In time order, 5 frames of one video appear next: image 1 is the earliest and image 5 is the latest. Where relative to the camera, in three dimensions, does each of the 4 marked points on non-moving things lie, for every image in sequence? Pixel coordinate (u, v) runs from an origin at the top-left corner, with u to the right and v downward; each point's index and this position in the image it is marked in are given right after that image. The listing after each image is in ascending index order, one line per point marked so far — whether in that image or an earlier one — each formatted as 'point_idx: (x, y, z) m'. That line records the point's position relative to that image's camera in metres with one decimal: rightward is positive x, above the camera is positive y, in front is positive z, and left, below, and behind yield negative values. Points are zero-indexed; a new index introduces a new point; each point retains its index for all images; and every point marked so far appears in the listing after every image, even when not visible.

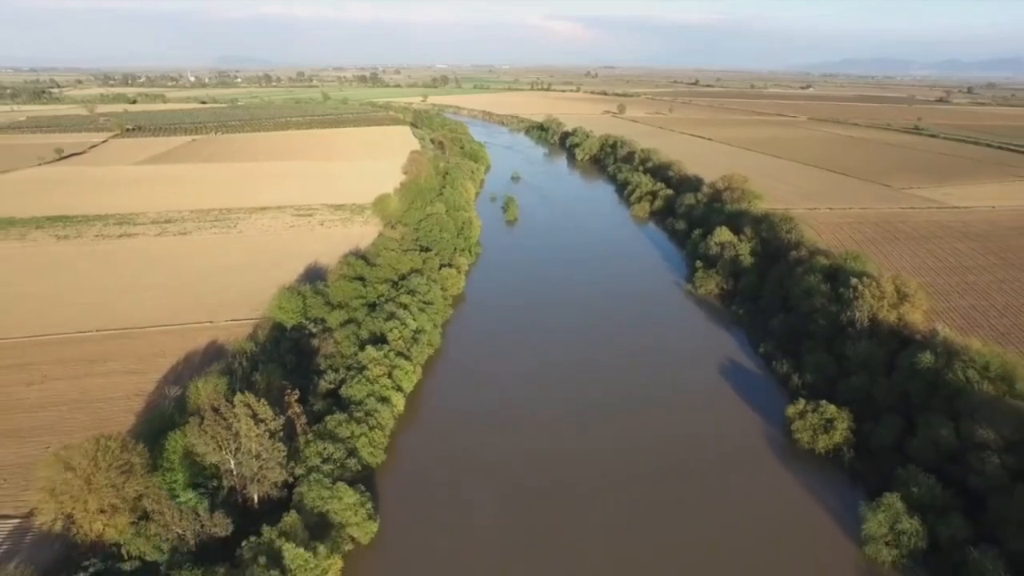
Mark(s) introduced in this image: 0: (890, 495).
0: (+8.1, -4.5, +13.6) m
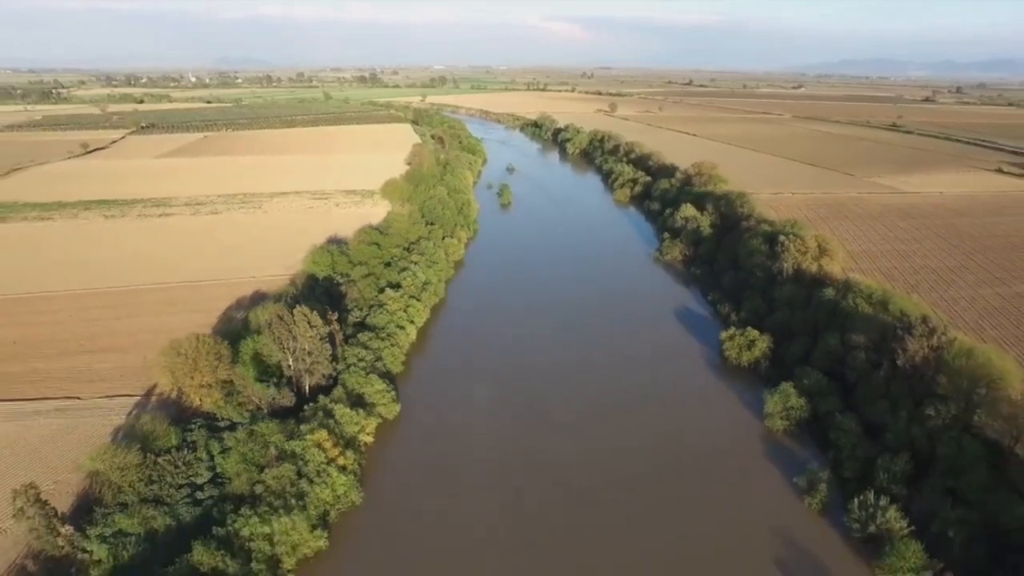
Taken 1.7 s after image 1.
0: (+7.8, -2.8, +18.2) m
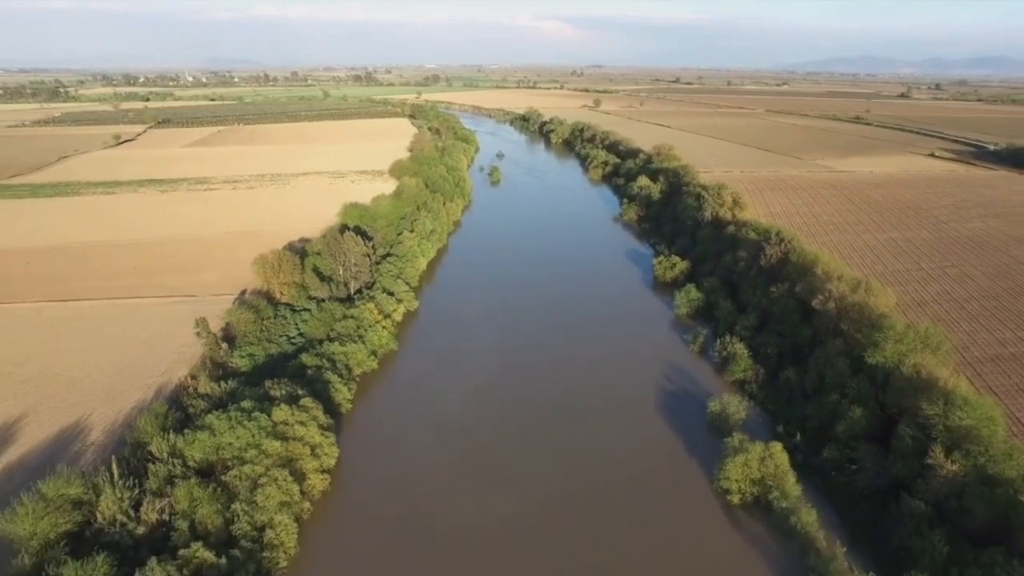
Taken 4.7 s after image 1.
0: (+7.2, +0.1, +25.8) m
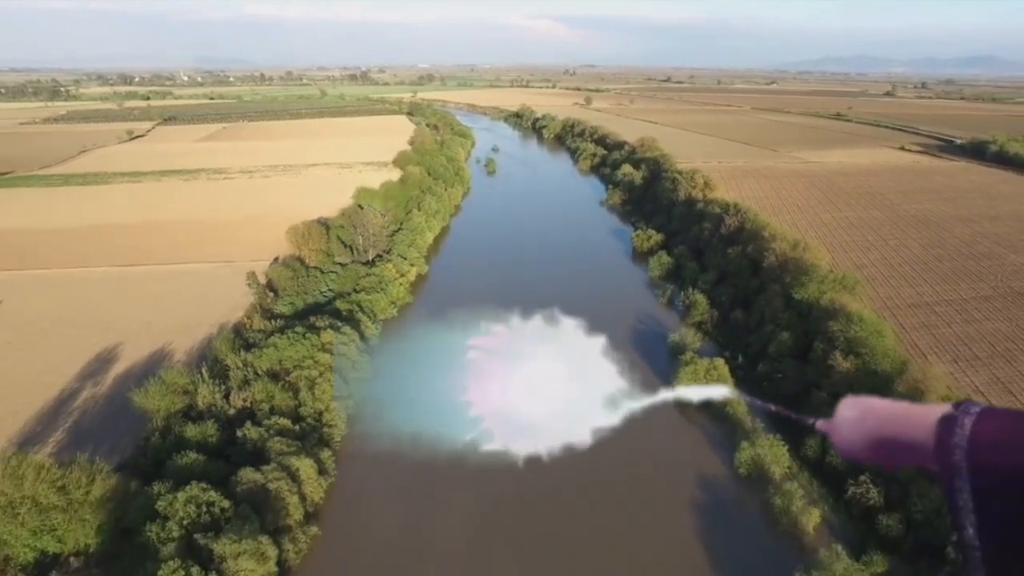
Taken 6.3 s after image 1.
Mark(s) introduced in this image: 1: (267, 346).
0: (+7.1, +1.6, +29.9) m
1: (-7.0, -1.7, +18.1) m
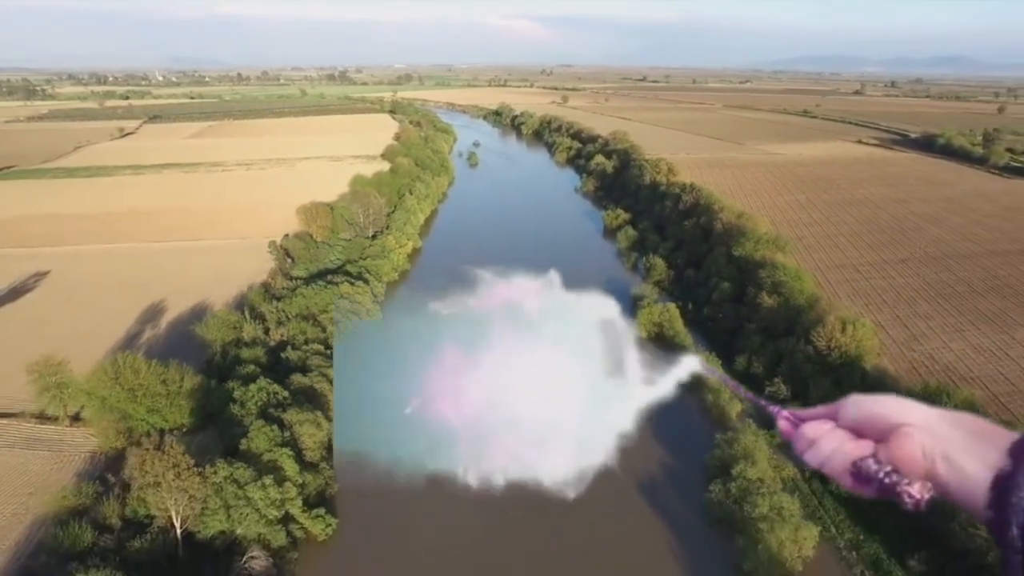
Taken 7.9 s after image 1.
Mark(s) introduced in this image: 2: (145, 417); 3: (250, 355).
0: (+6.2, +3.2, +34.0) m
1: (-7.4, -0.2, +21.7) m
2: (-8.4, -2.9, +14.4) m
3: (-7.3, -1.9, +17.8) m
